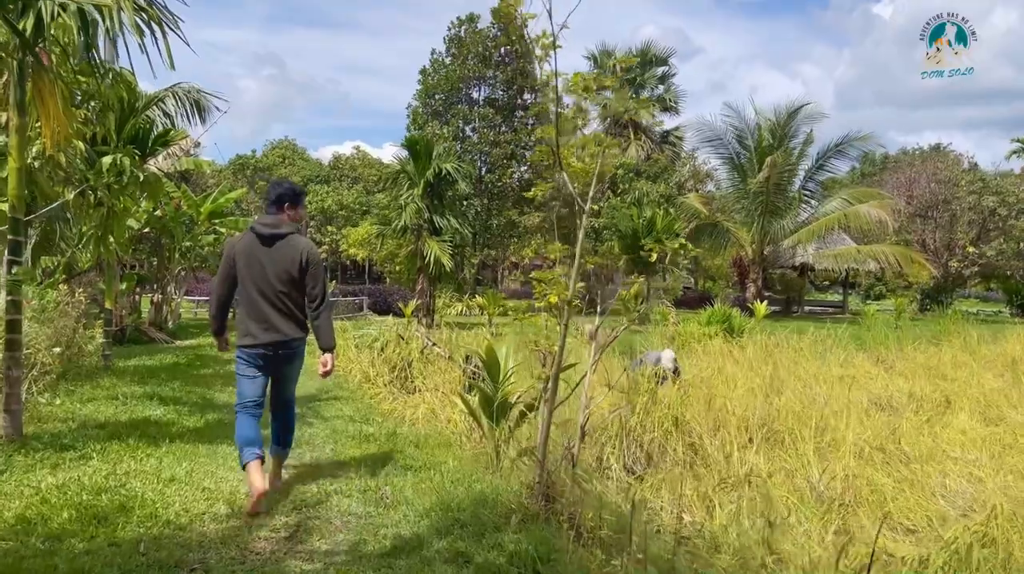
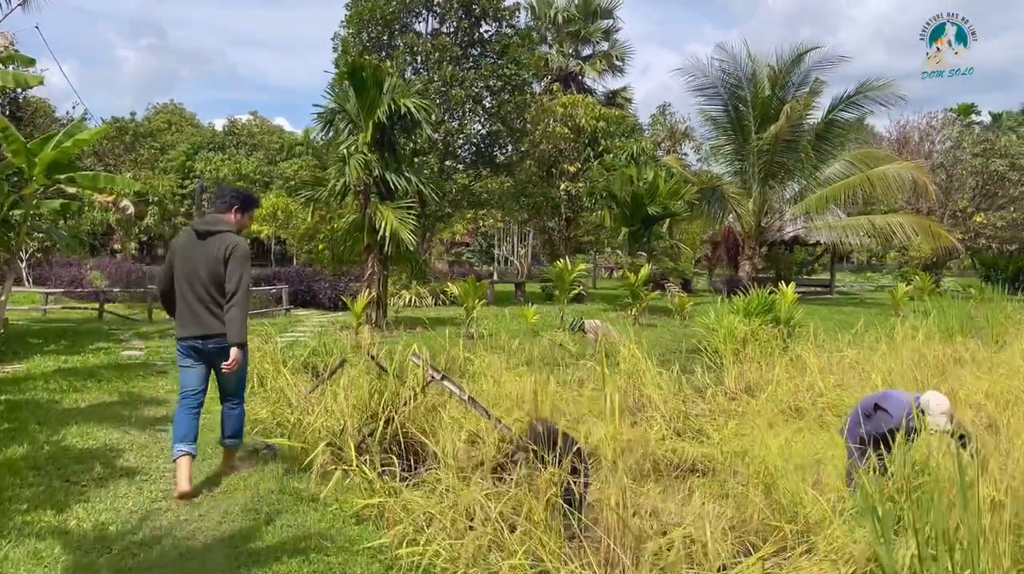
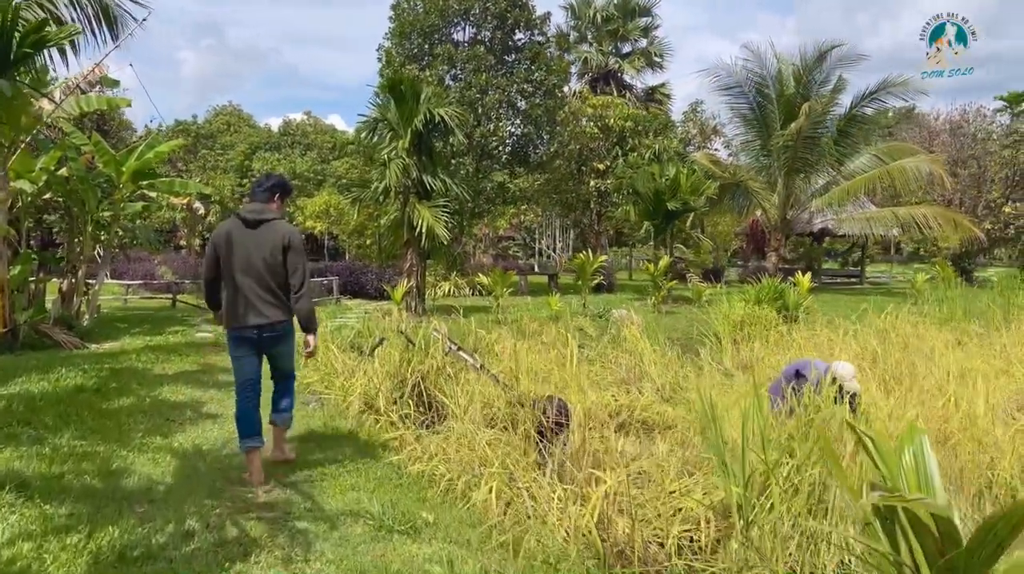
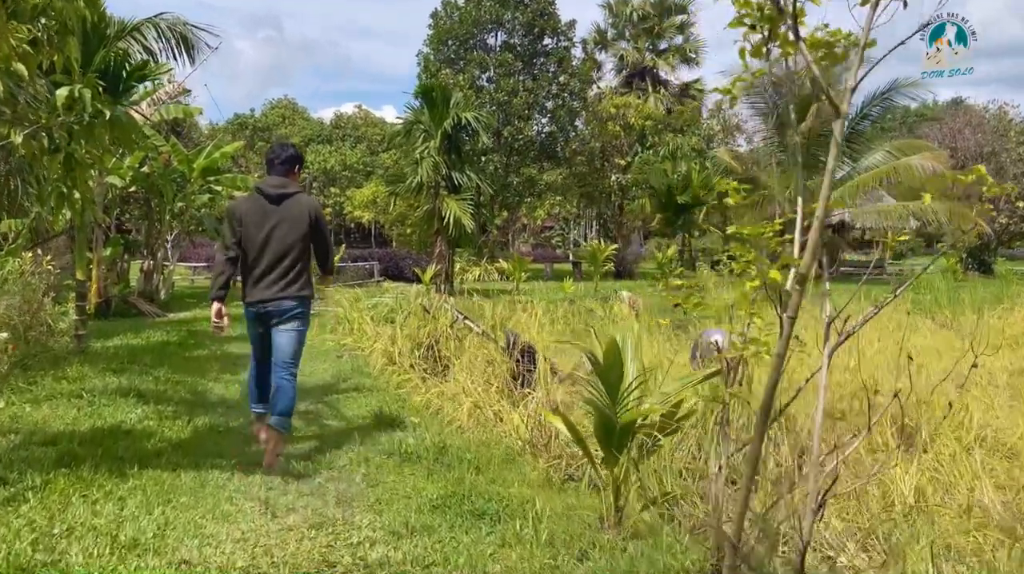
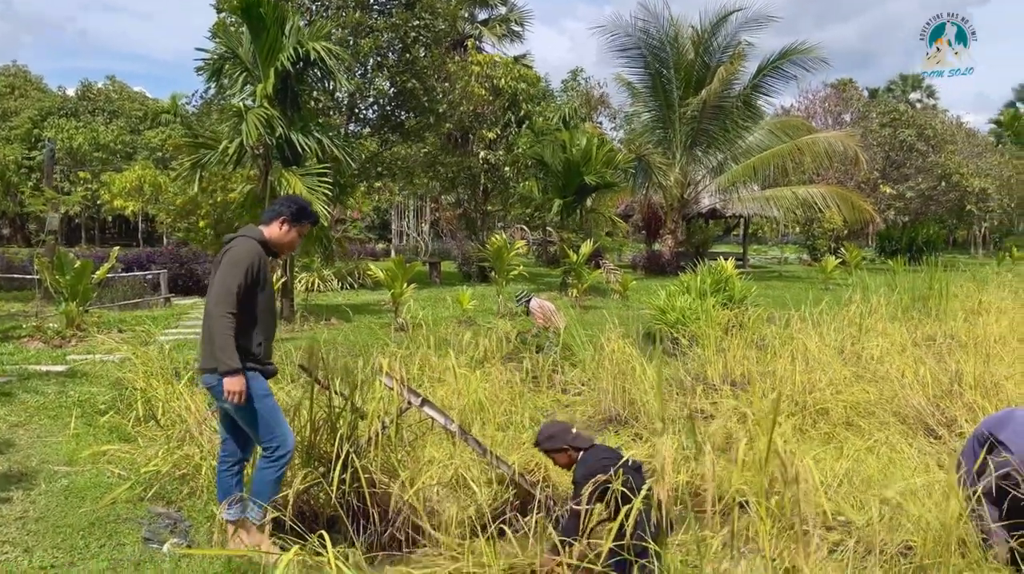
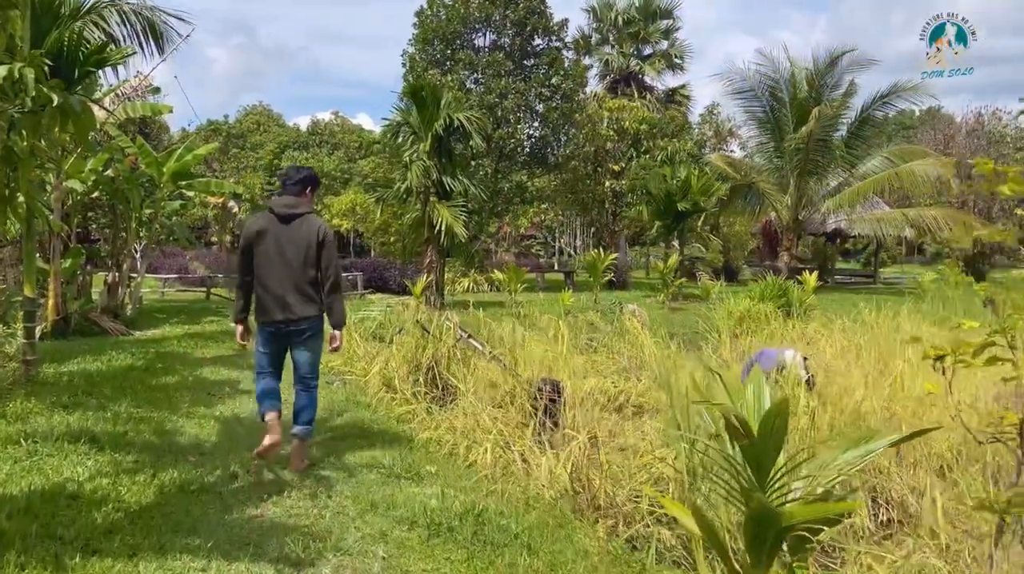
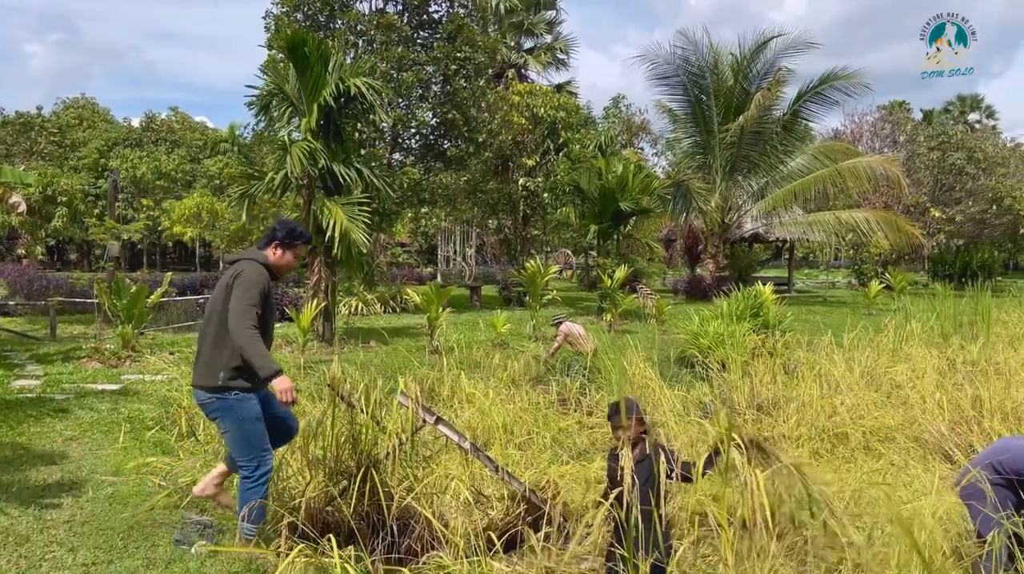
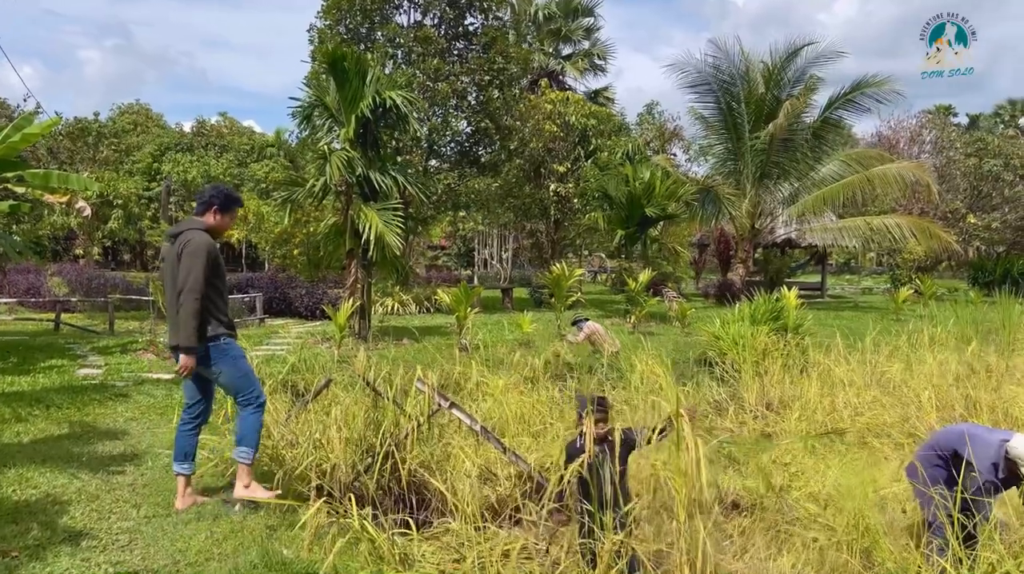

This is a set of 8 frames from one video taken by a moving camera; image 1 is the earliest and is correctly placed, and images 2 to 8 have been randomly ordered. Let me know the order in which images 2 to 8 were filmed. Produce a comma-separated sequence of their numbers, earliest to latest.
4, 6, 3, 2, 8, 7, 5
